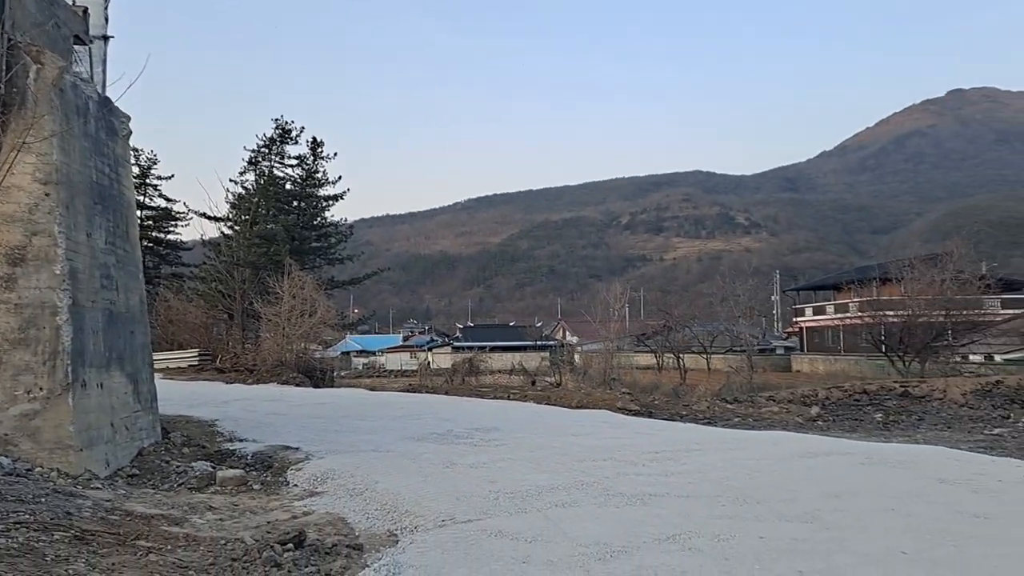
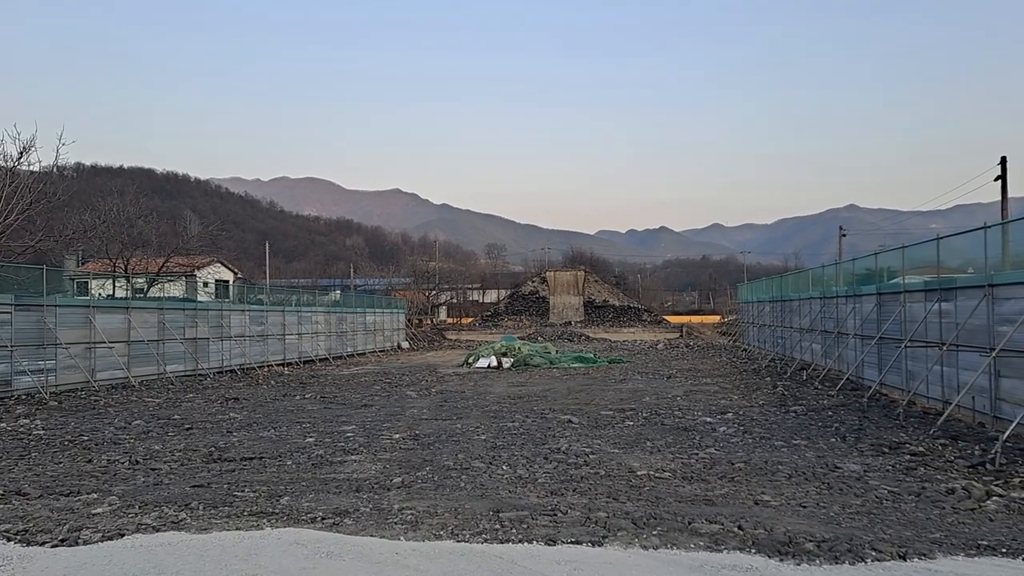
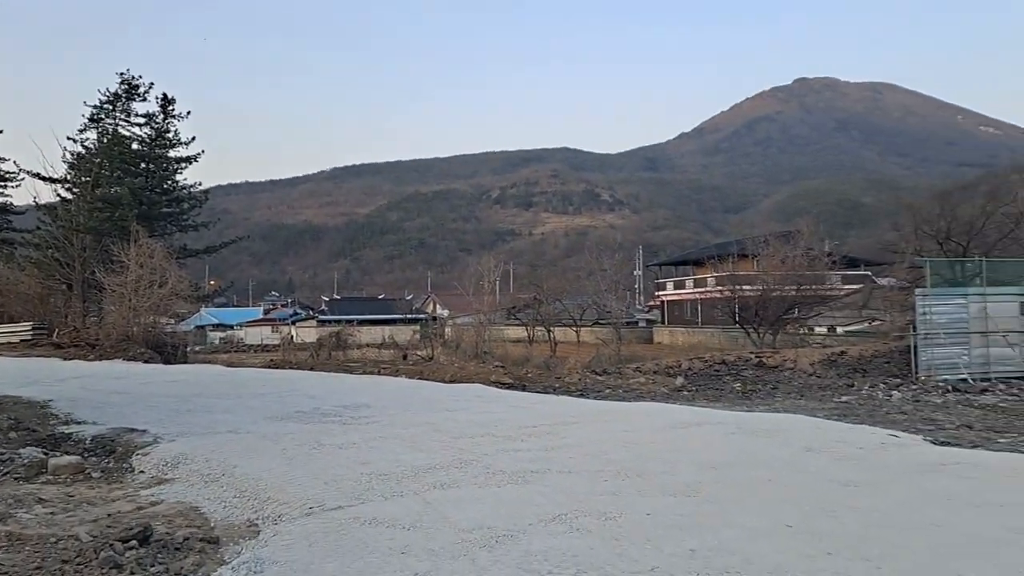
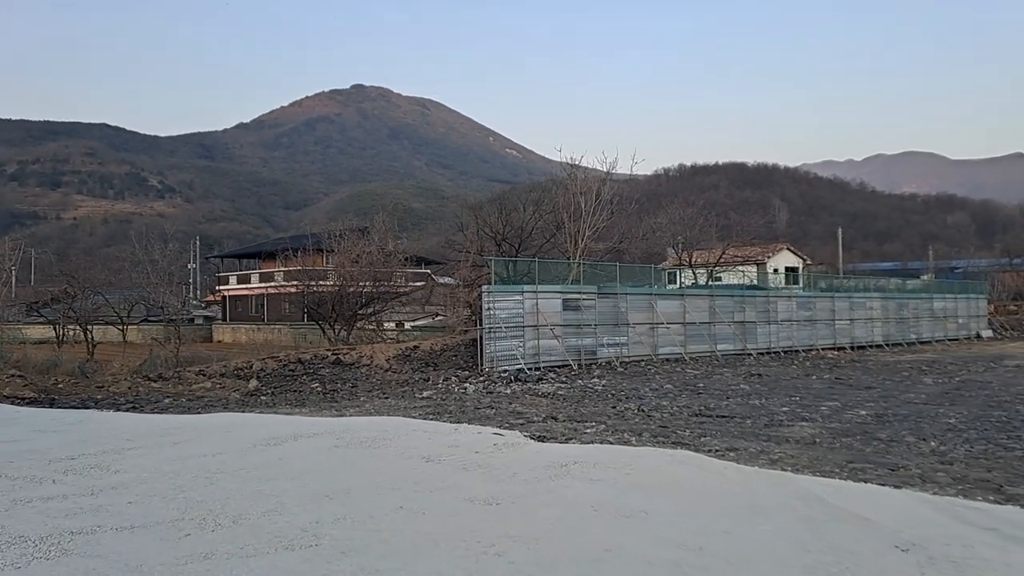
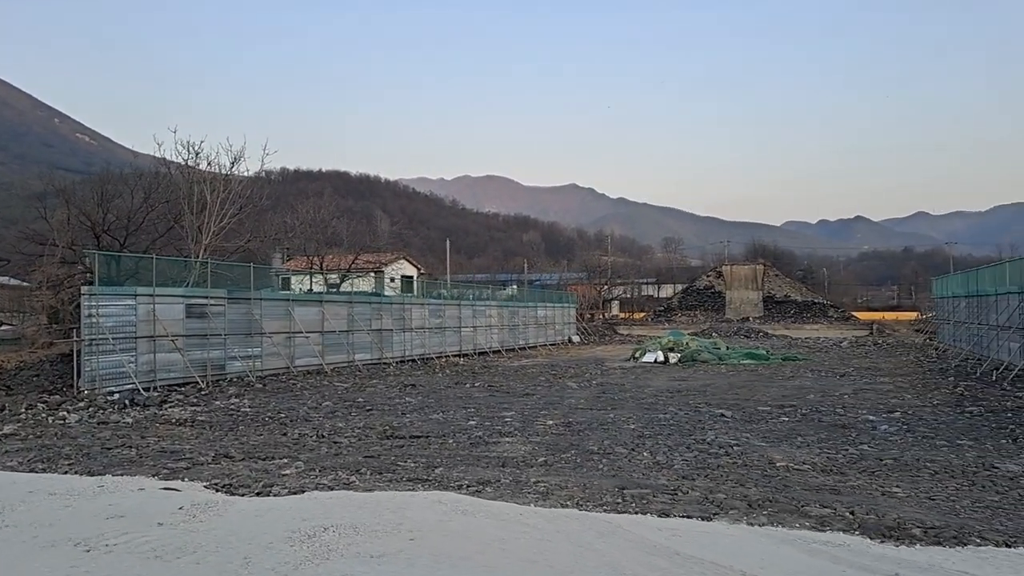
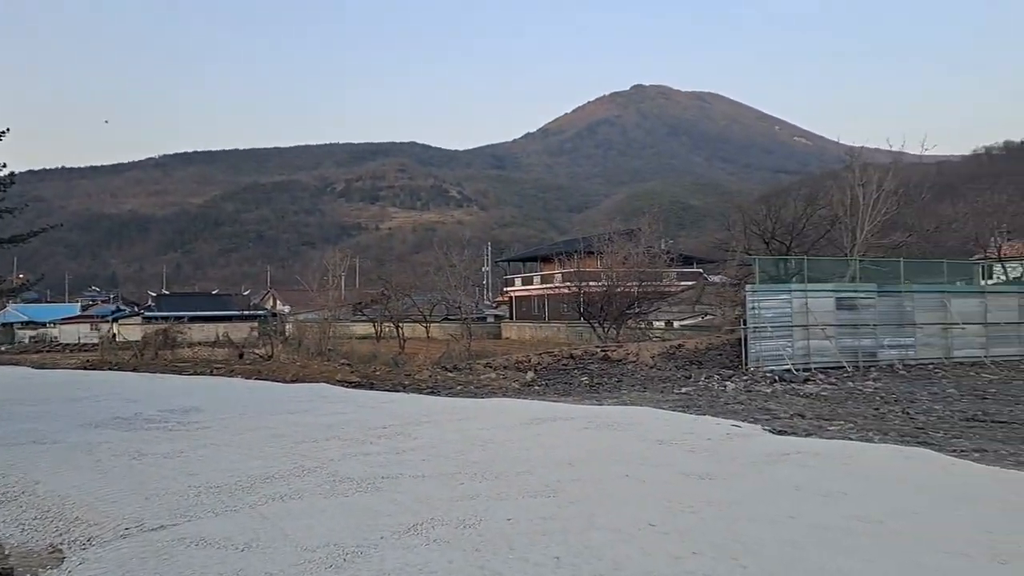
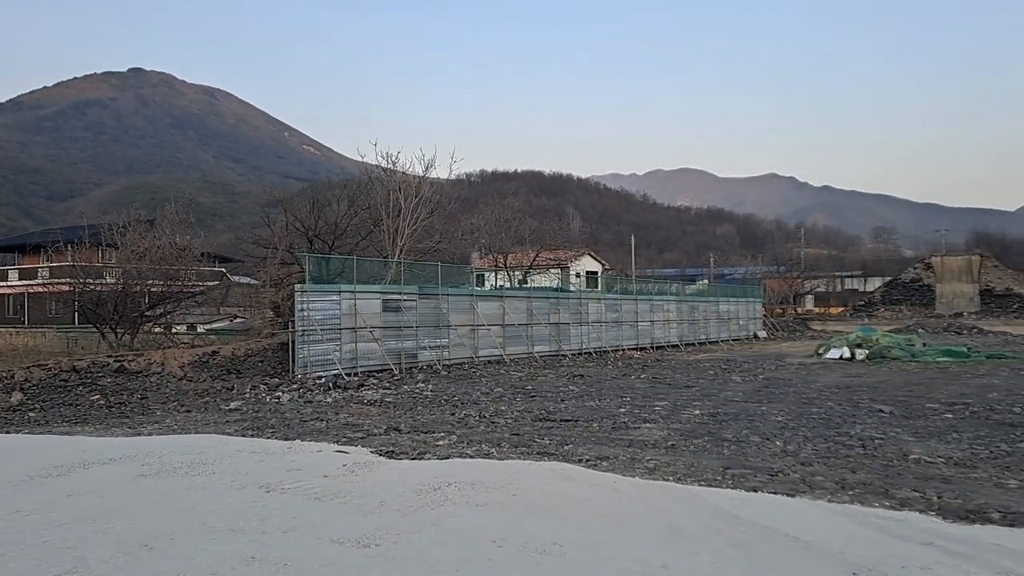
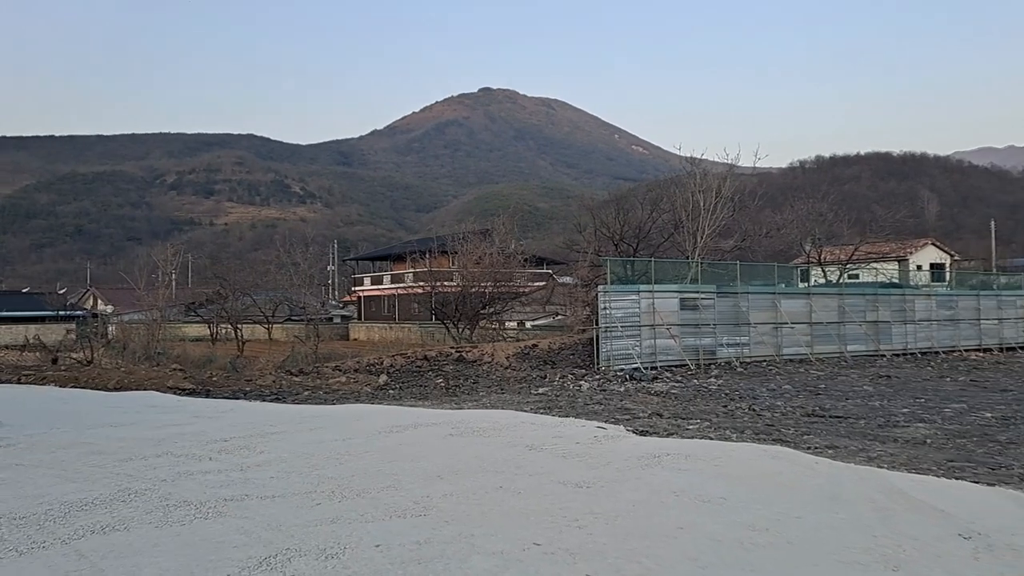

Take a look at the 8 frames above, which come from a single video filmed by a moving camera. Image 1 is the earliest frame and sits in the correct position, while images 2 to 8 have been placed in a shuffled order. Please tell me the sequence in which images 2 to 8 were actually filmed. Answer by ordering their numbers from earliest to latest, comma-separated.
3, 6, 8, 4, 7, 5, 2
